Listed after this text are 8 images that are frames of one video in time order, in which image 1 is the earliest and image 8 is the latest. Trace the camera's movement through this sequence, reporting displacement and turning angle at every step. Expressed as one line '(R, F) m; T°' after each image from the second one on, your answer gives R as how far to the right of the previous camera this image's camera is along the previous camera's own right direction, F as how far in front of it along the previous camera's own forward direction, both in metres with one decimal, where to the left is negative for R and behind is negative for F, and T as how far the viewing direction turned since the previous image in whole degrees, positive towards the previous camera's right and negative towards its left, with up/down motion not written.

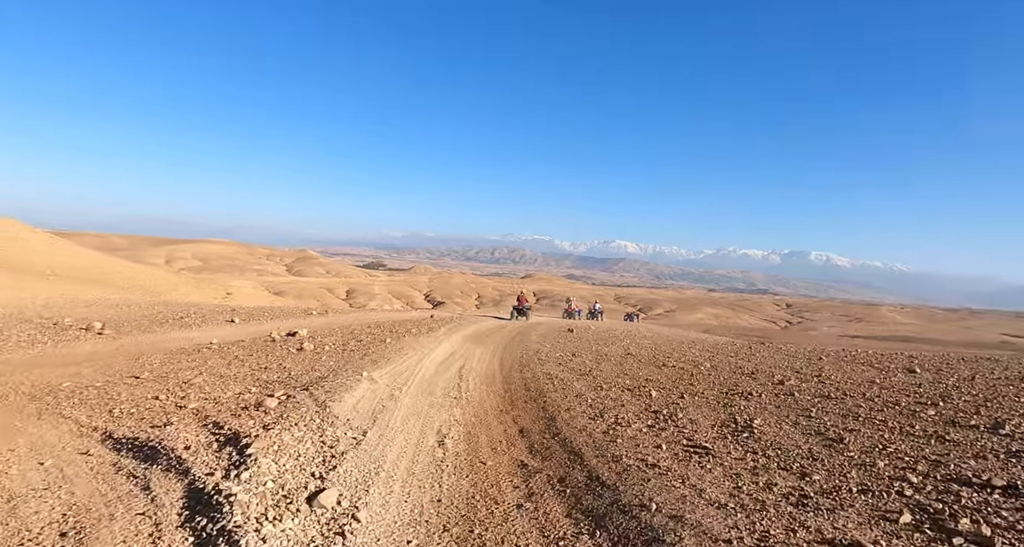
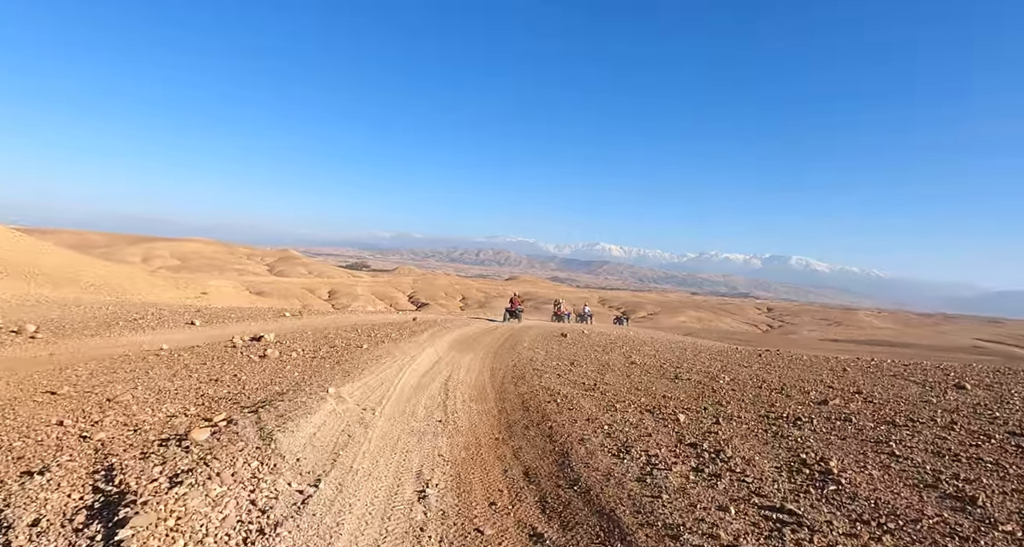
(-0.1, +0.8) m; +2°
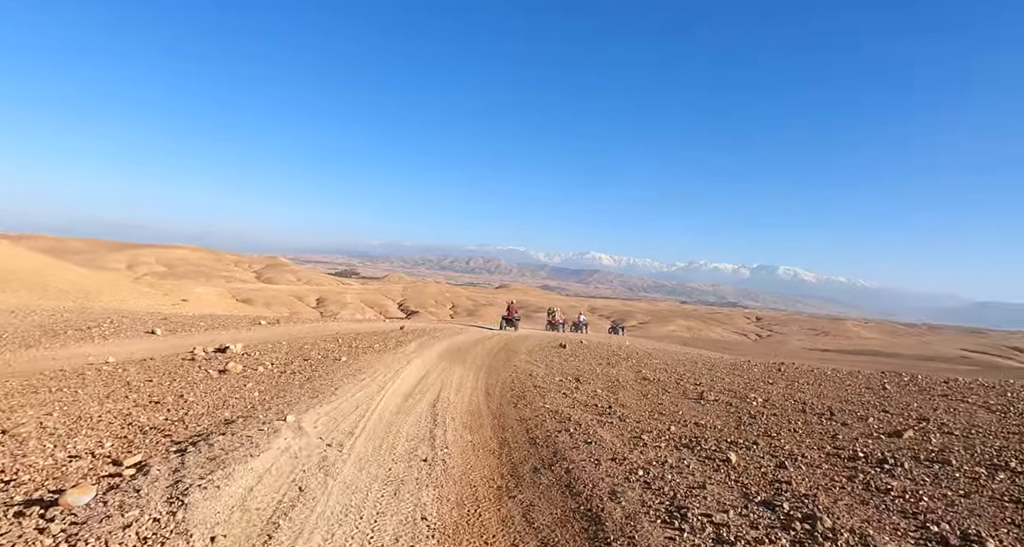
(-0.1, +0.8) m; +1°
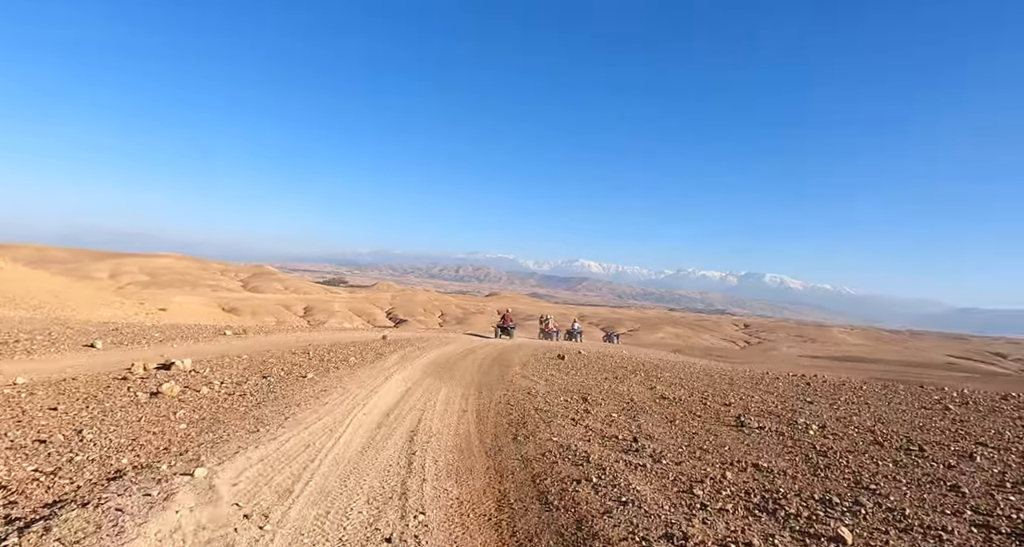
(-0.1, +1.0) m; +1°
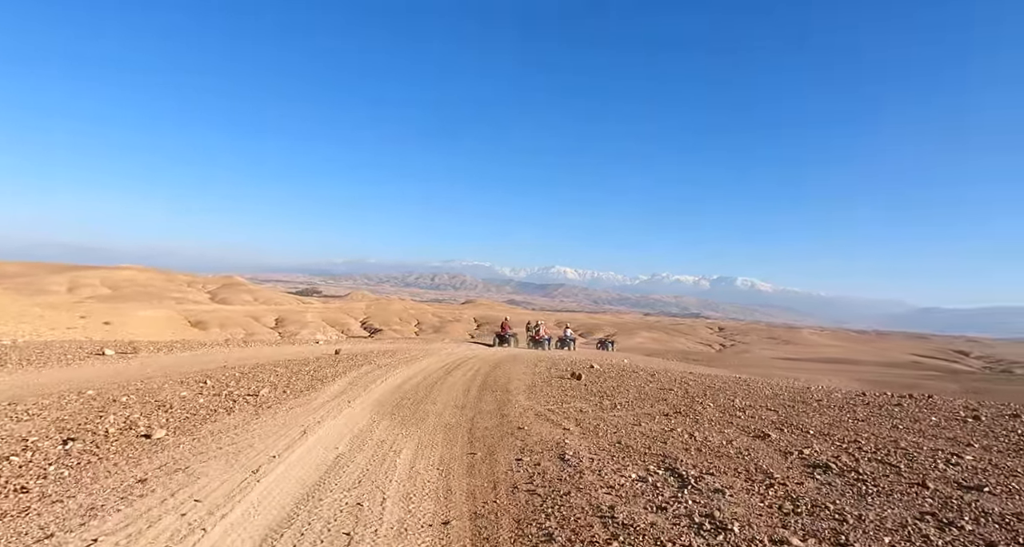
(-0.6, +1.0) m; +3°
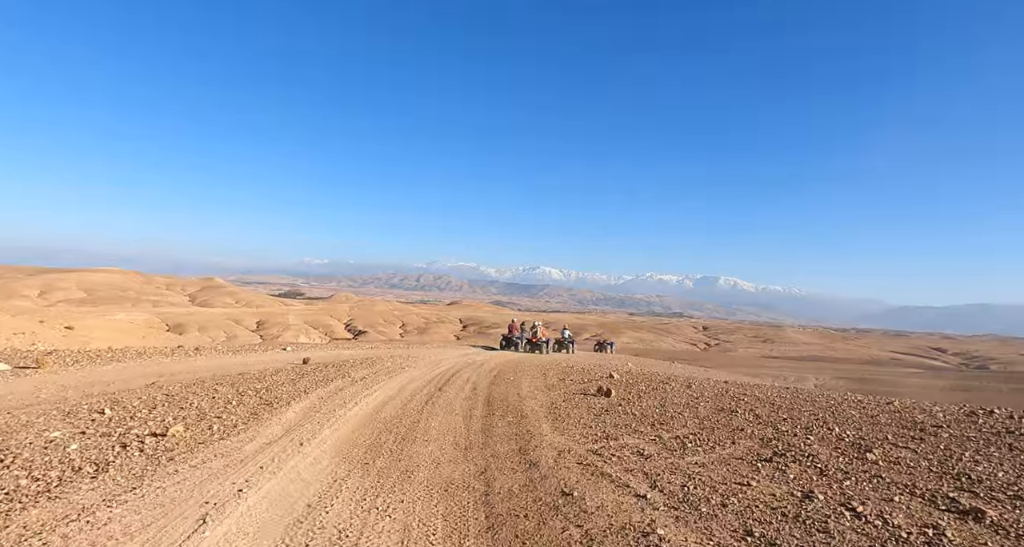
(-0.5, +0.4) m; +2°
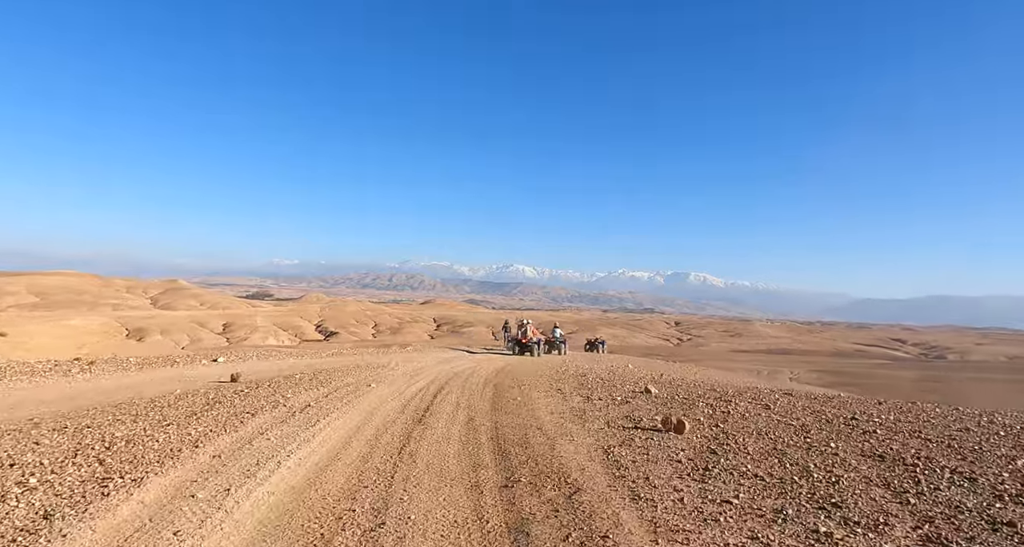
(-0.6, +0.8) m; +3°
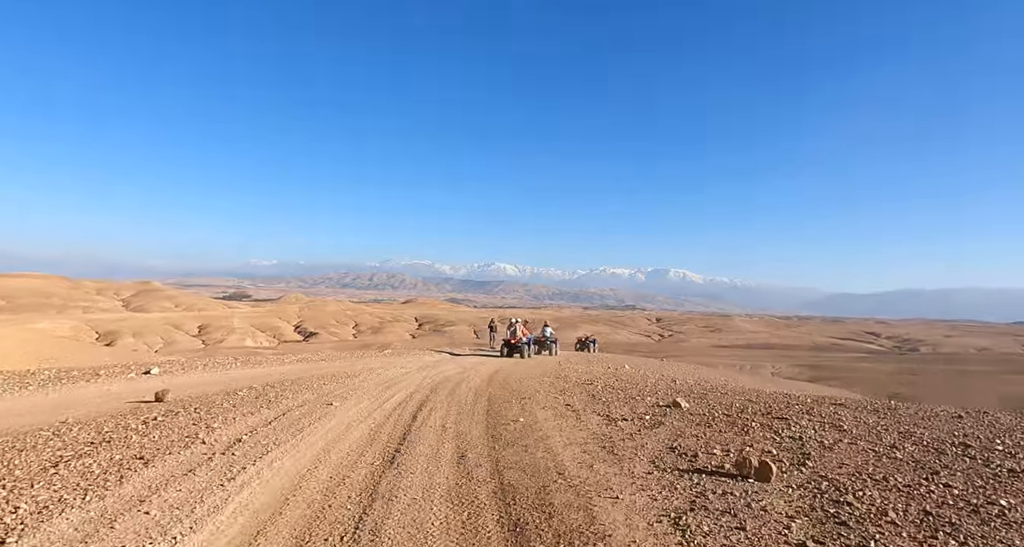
(-0.3, +0.6) m; +2°
